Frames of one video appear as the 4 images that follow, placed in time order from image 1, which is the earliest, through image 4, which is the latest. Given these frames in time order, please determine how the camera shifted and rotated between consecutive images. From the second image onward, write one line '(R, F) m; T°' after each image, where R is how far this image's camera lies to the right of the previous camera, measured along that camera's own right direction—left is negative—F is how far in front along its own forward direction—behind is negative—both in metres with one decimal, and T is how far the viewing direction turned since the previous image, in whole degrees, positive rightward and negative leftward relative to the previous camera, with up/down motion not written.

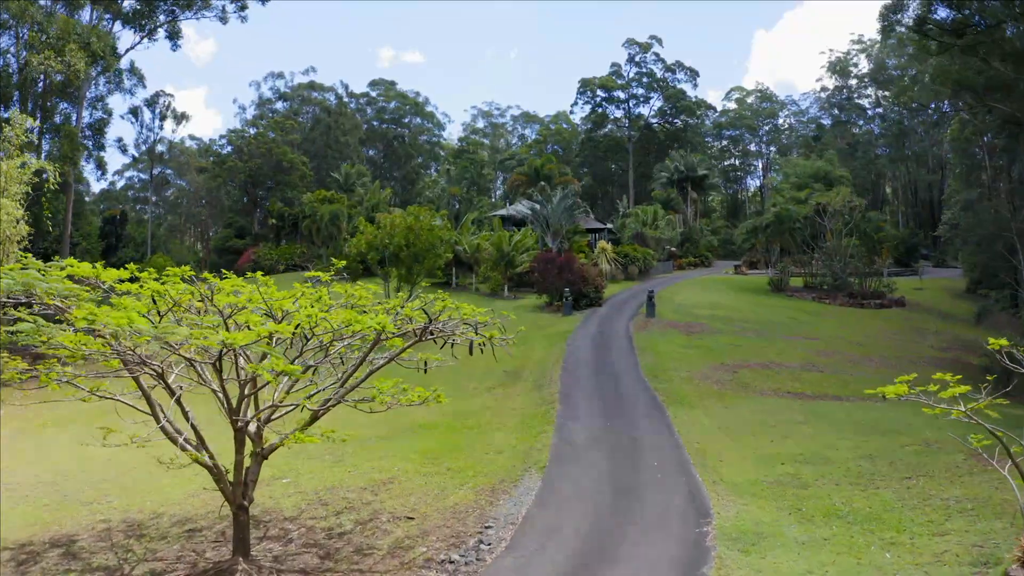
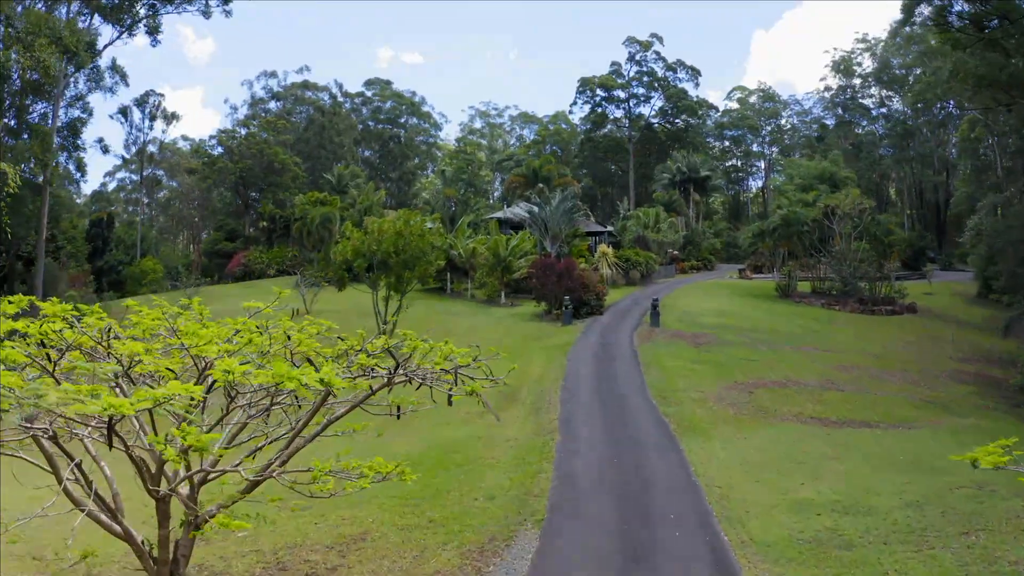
(+0.1, +1.2) m; 0°
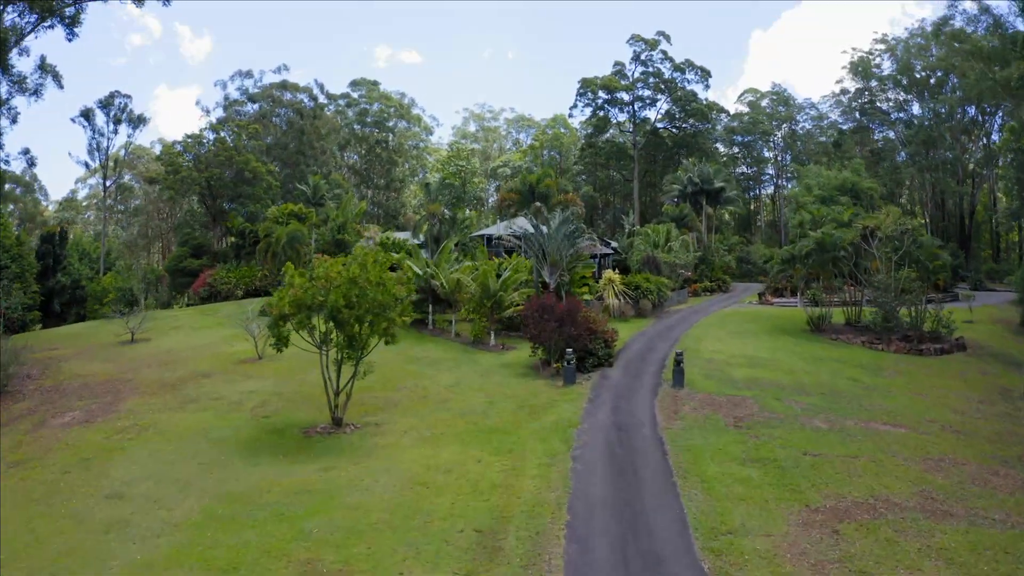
(+0.1, +4.1) m; 0°
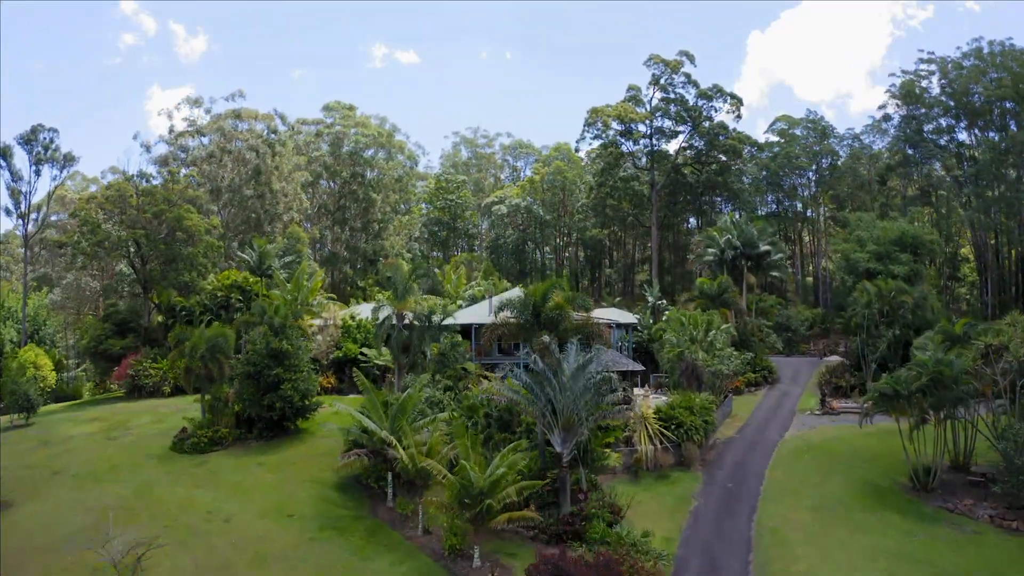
(0.0, +7.4) m; 0°
